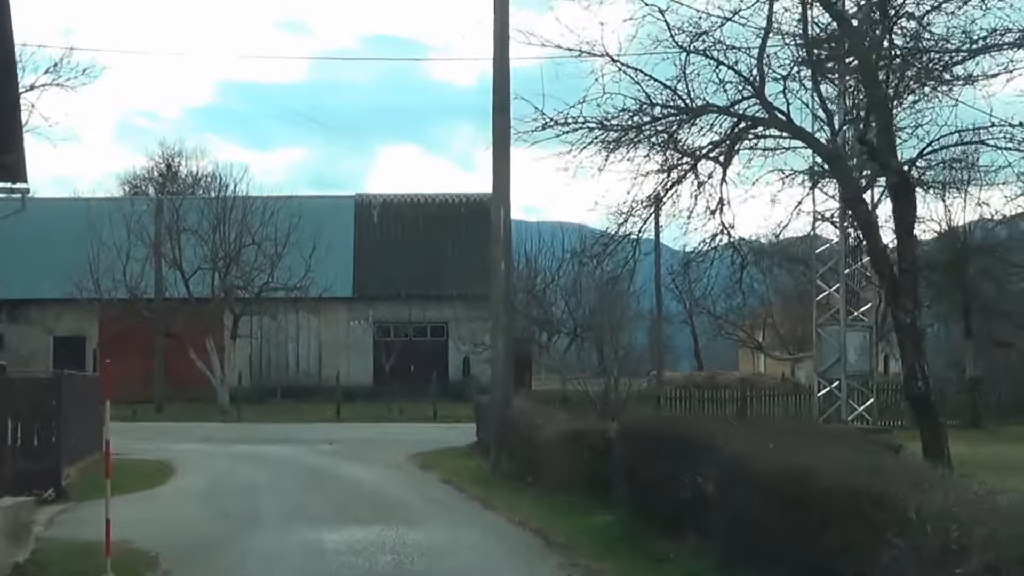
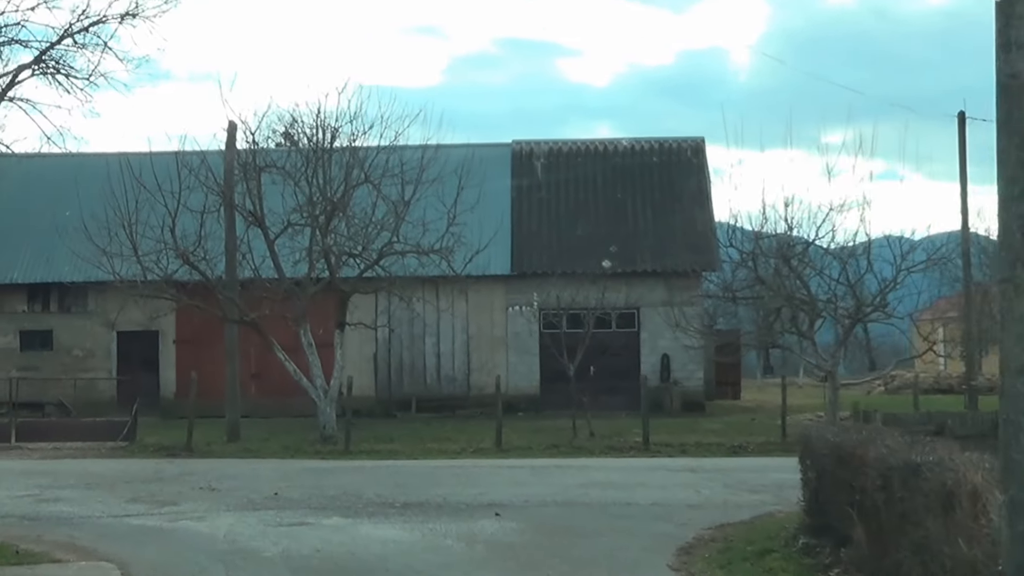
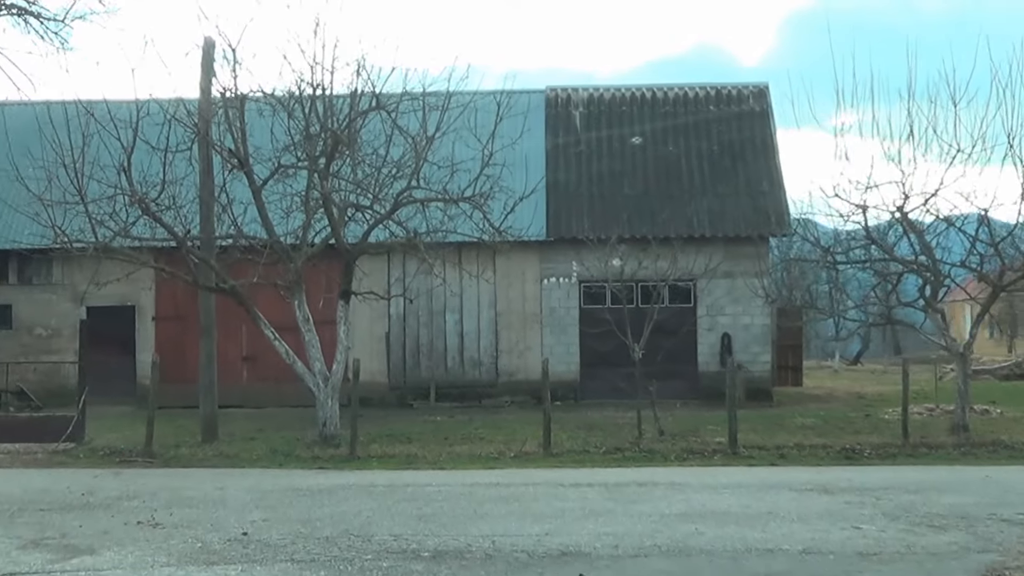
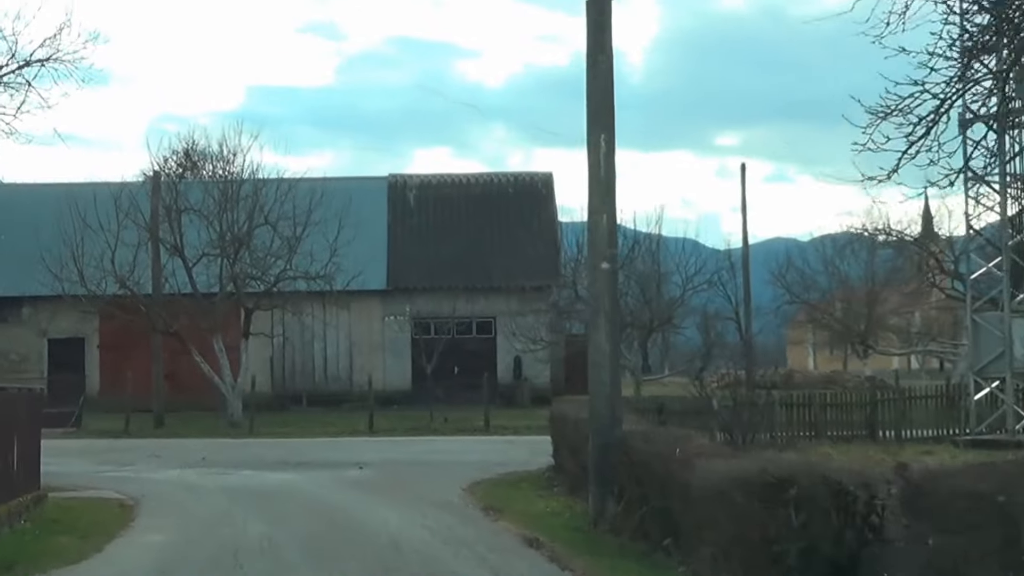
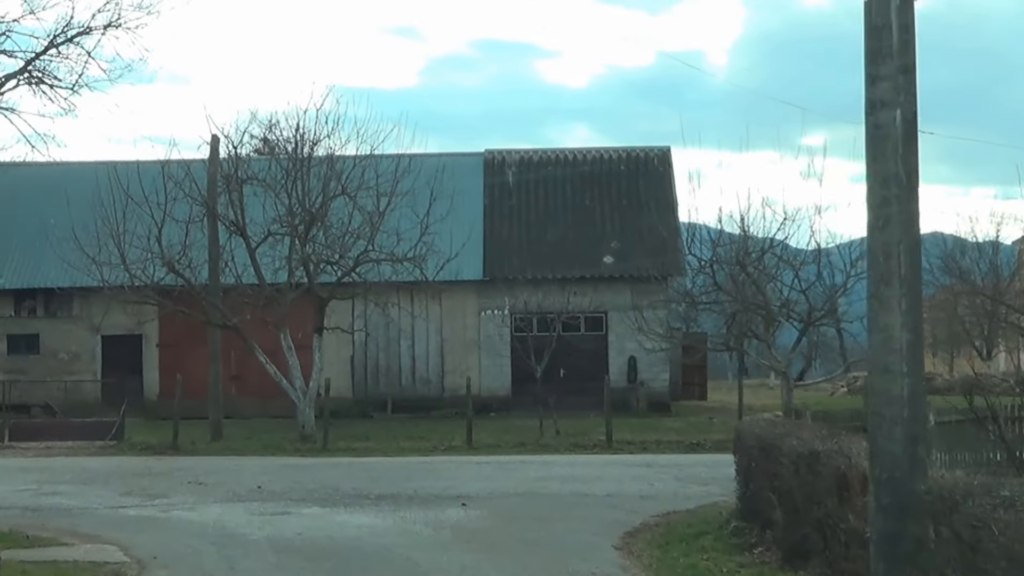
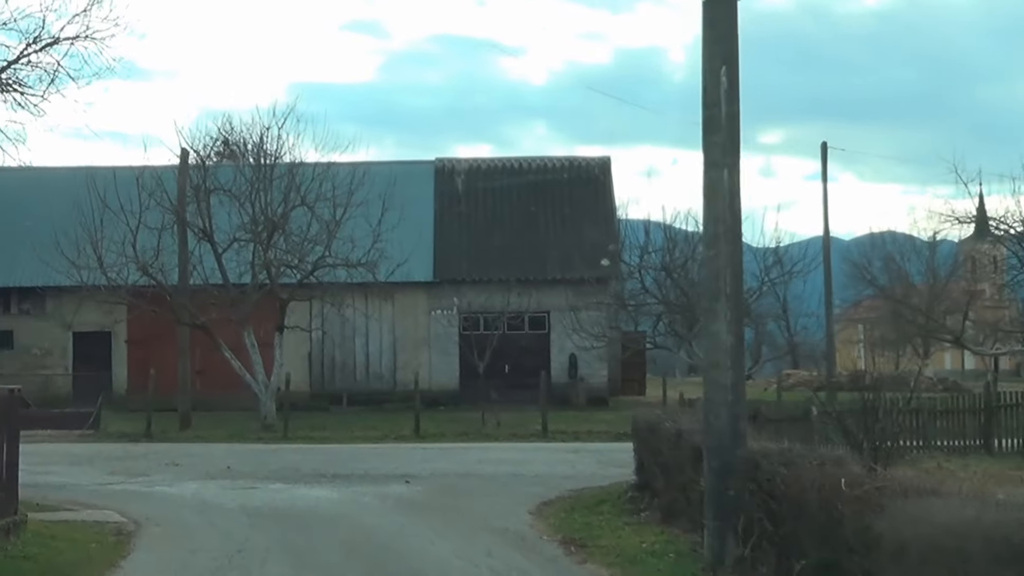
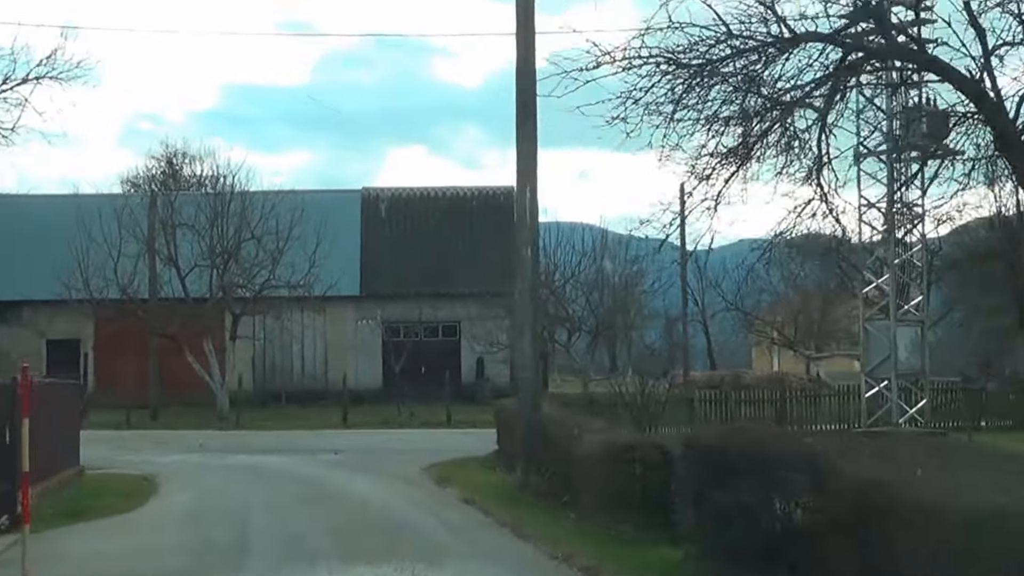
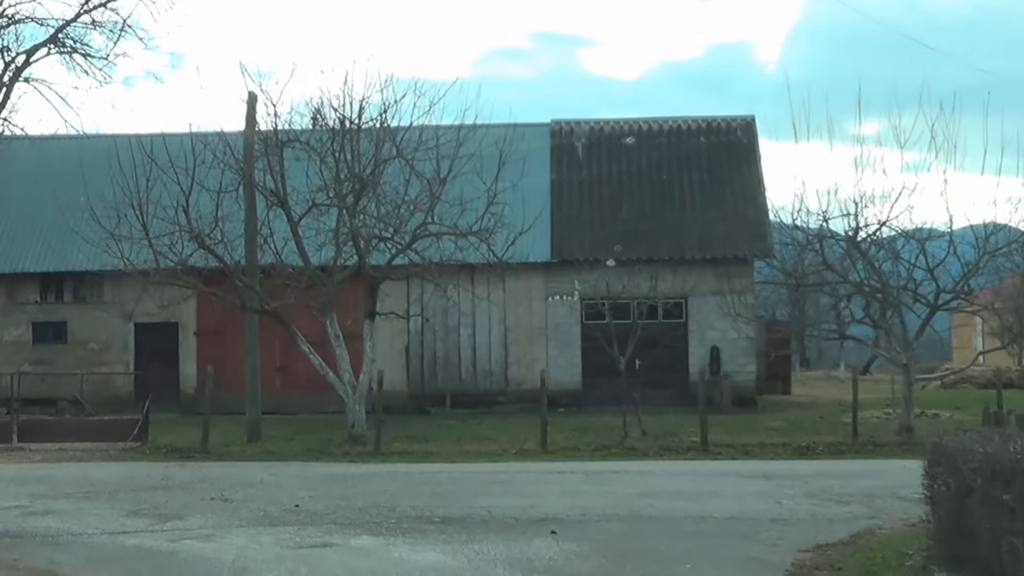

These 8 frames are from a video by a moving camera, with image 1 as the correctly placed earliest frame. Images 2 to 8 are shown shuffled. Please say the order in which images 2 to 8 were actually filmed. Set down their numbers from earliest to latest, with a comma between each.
7, 4, 6, 5, 2, 8, 3
